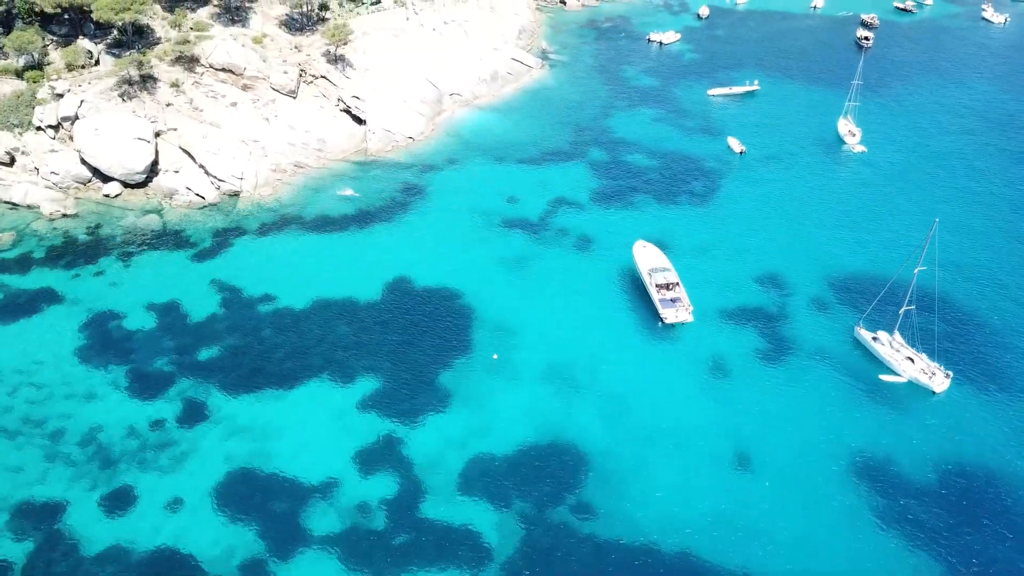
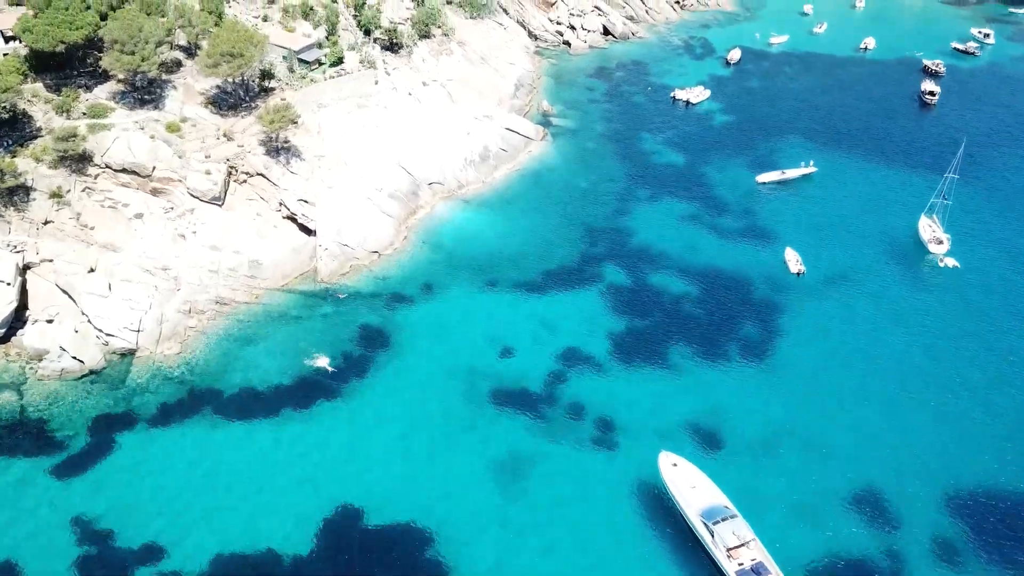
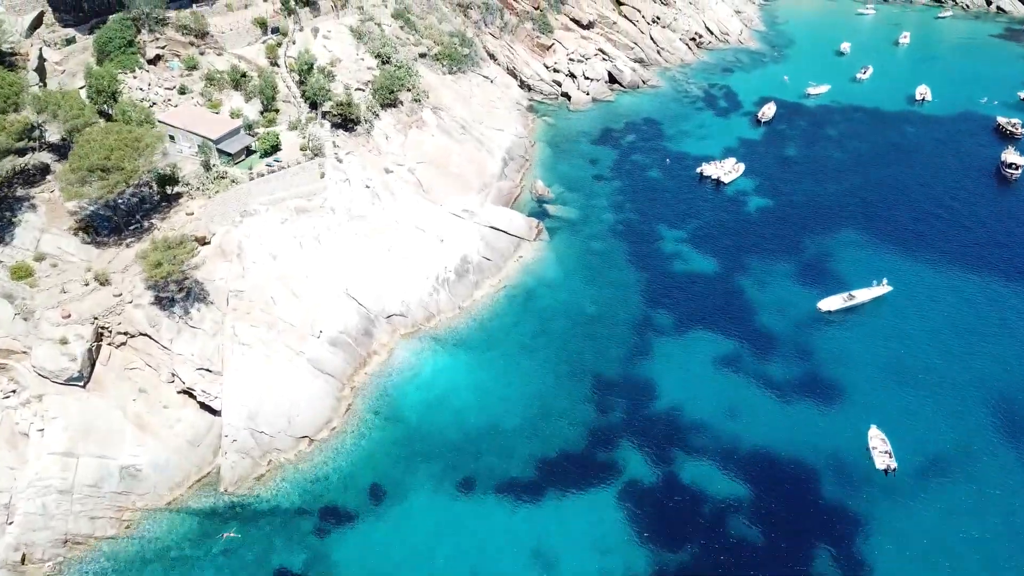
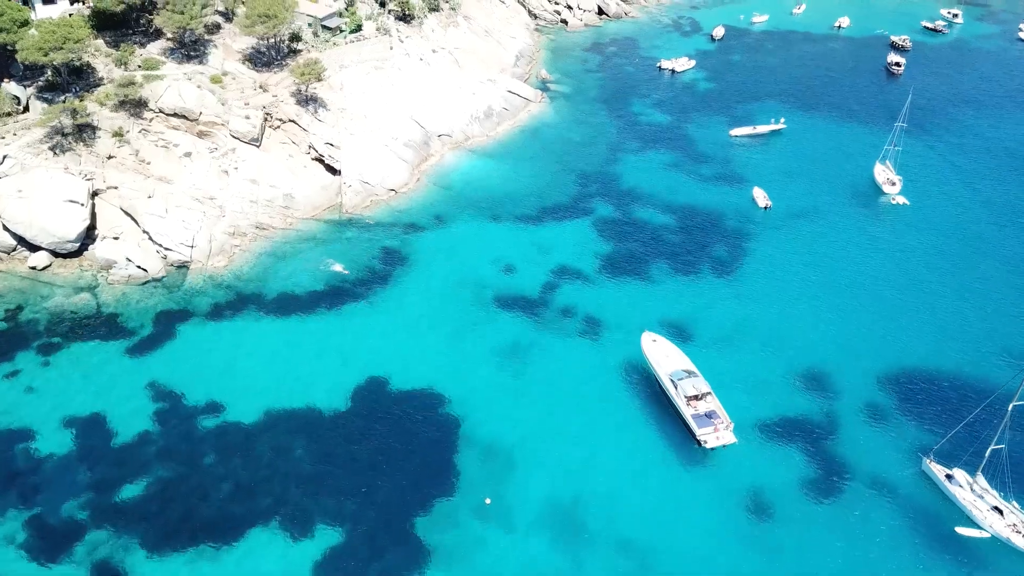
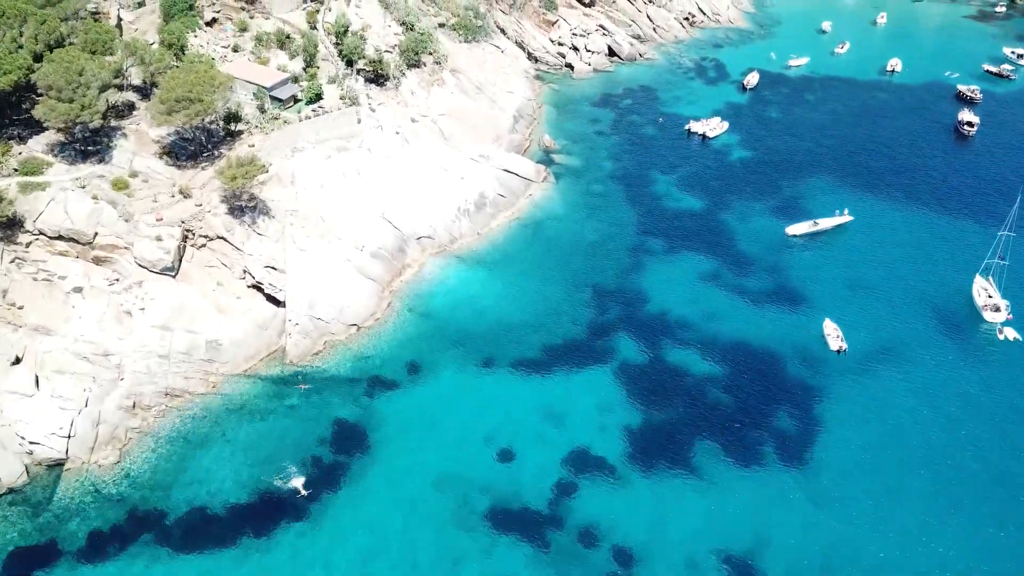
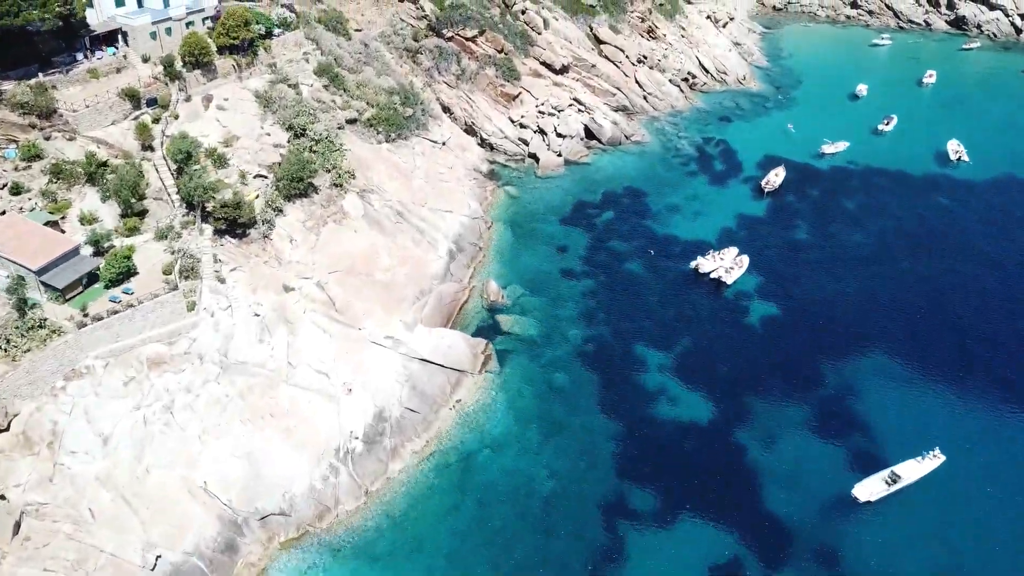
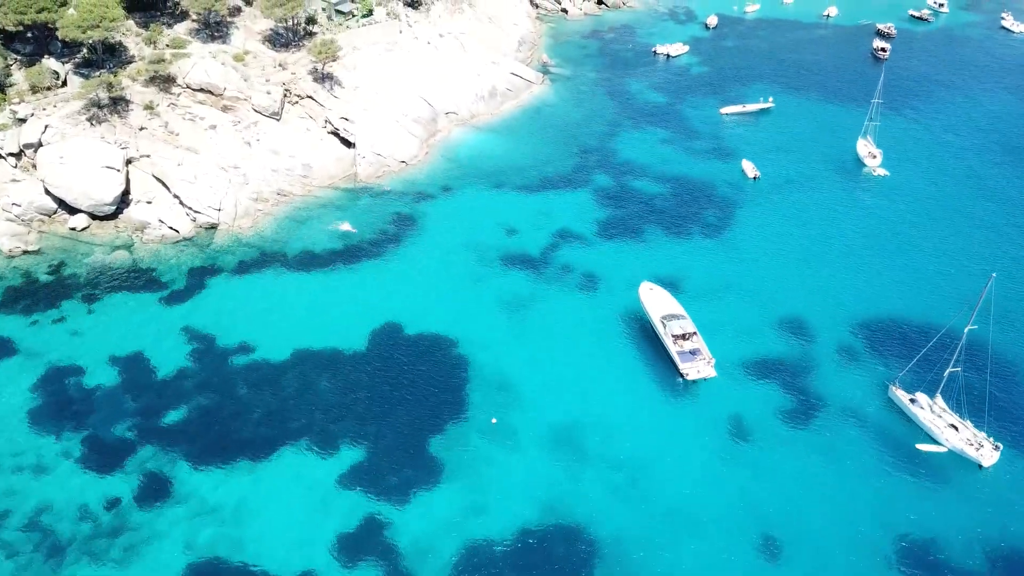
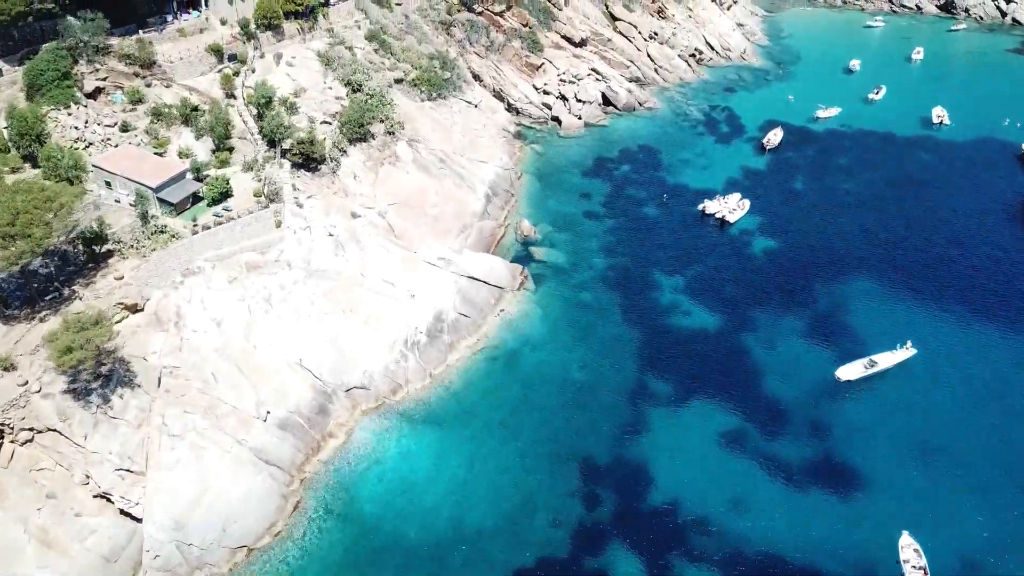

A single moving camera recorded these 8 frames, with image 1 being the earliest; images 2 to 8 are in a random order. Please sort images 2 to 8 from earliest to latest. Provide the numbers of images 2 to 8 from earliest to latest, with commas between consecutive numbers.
7, 4, 2, 5, 3, 8, 6
